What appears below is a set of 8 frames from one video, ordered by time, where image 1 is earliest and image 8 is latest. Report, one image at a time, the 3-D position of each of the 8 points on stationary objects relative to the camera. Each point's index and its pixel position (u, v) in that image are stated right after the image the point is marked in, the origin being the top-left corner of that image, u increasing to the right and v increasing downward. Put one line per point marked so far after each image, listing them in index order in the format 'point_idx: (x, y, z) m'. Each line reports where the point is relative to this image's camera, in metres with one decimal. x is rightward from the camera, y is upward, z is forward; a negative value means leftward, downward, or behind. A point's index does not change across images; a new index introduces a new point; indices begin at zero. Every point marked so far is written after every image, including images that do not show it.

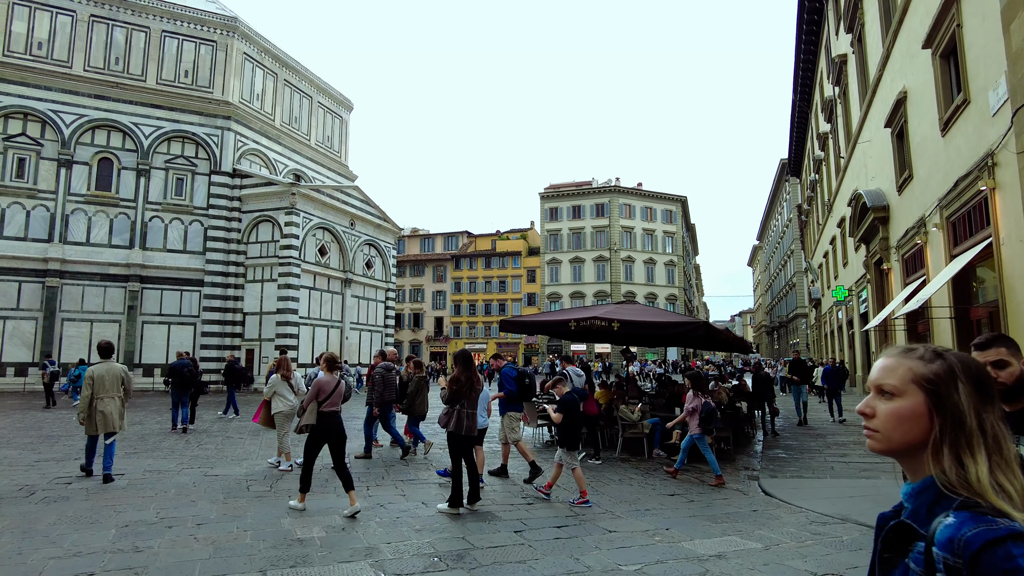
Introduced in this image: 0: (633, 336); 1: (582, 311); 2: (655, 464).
0: (+1.6, -0.6, +8.3) m
1: (+1.0, -0.3, +8.5) m
2: (+1.6, -2.0, +7.0) m
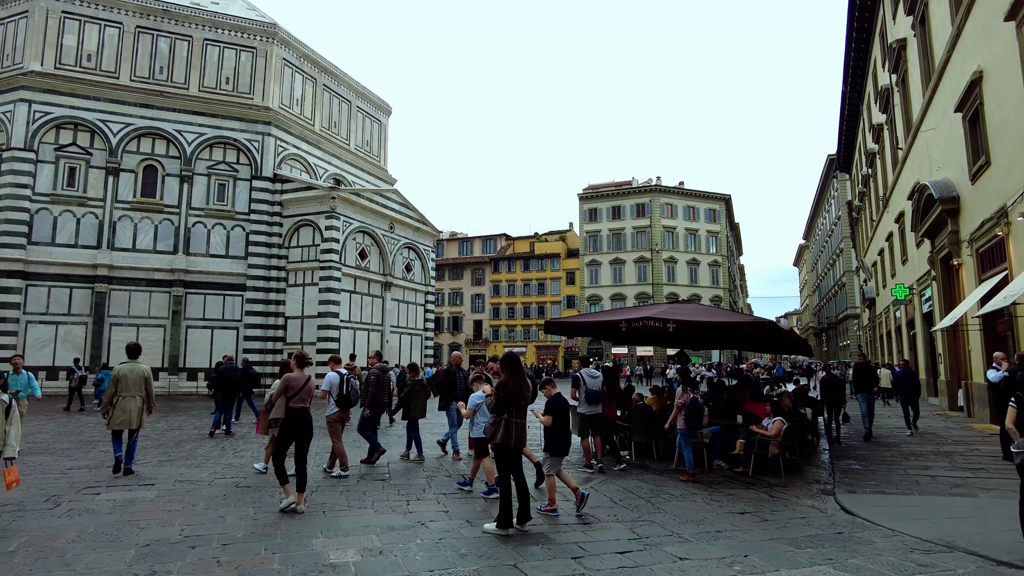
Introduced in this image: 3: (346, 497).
0: (+2.2, -0.6, +7.8) m
1: (+1.5, -0.3, +8.0) m
2: (+2.1, -1.9, +6.5) m
3: (-1.3, -1.7, +5.1) m
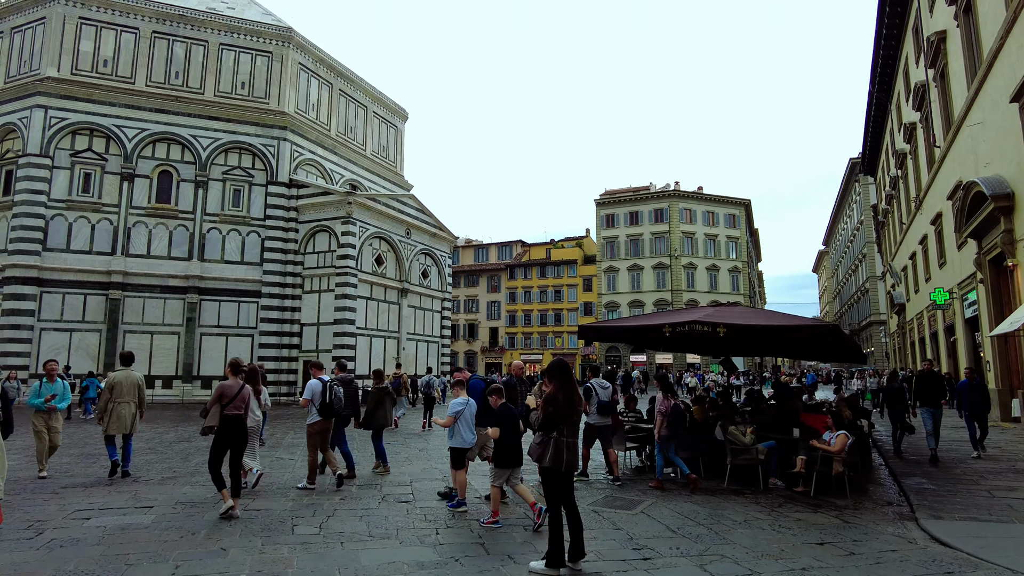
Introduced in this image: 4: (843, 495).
0: (+2.5, -0.6, +7.1) m
1: (+1.9, -0.3, +7.4) m
2: (+2.4, -1.9, +5.8) m
3: (-1.0, -1.7, +4.5) m
4: (+3.1, -2.0, +6.0) m
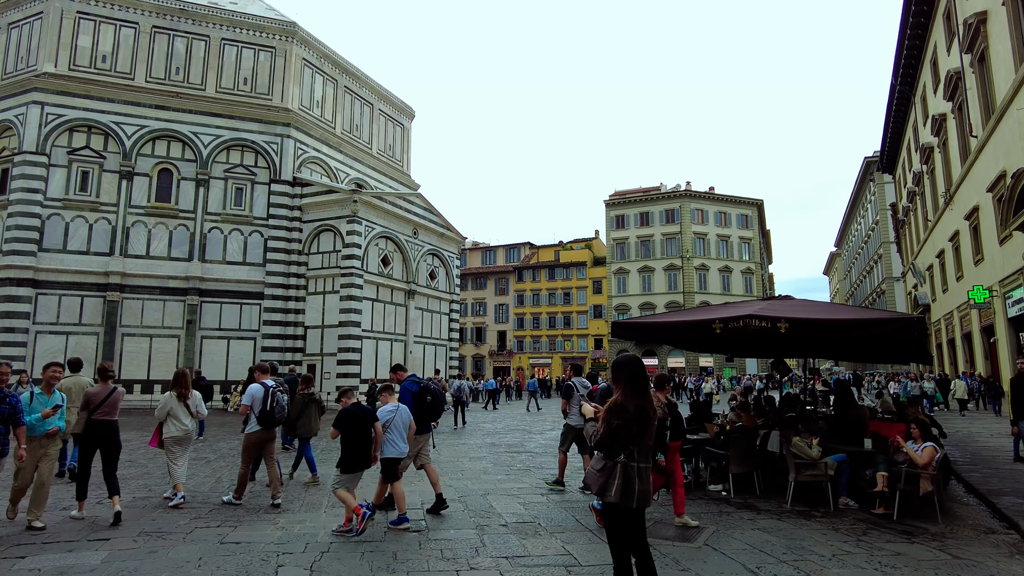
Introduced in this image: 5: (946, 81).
0: (+2.8, -0.5, +6.2) m
1: (+2.1, -0.2, +6.5) m
2: (+2.7, -1.8, +4.9) m
3: (-0.8, -1.6, +3.7) m
4: (+3.3, -1.8, +5.1) m
5: (+13.3, +6.3, +19.5) m
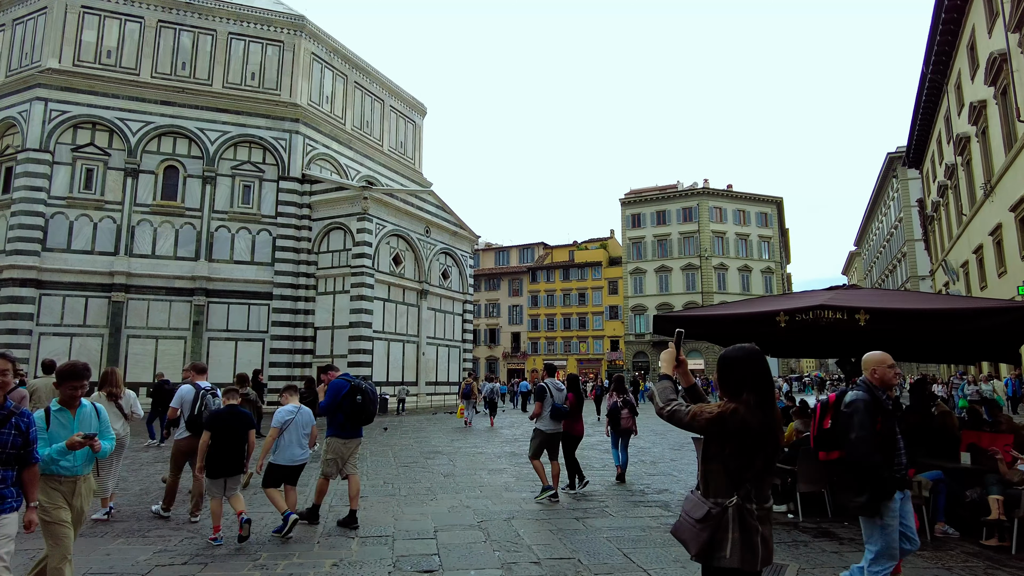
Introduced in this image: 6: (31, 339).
0: (+3.0, -0.4, +5.3) m
1: (+2.4, -0.1, +5.6) m
2: (+2.9, -1.7, +4.0) m
3: (-0.6, -1.5, +2.8) m
4: (+3.5, -1.7, +4.1) m
5: (+13.8, +6.4, +18.4) m
6: (-14.9, -1.6, +19.7) m
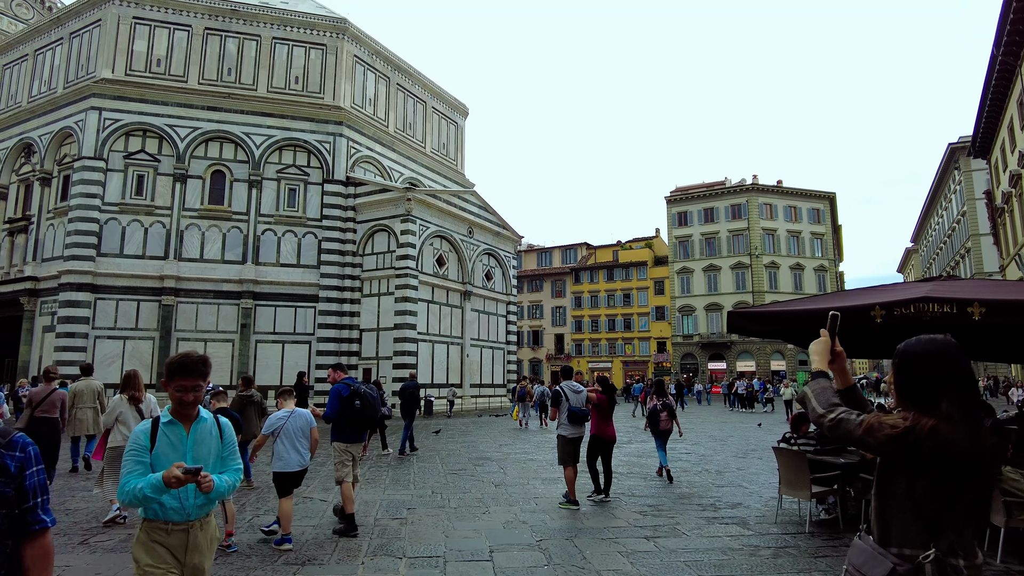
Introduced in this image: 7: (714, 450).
0: (+3.4, -0.3, +4.6) m
1: (+2.8, 0.0, +4.9) m
2: (+3.2, -1.6, +3.3) m
3: (-0.4, -1.4, +2.4) m
4: (+3.9, -1.6, +3.4) m
5: (+15.0, +6.6, +17.0) m
6: (-13.5, -1.7, +20.2) m
7: (+3.4, -2.8, +10.8) m
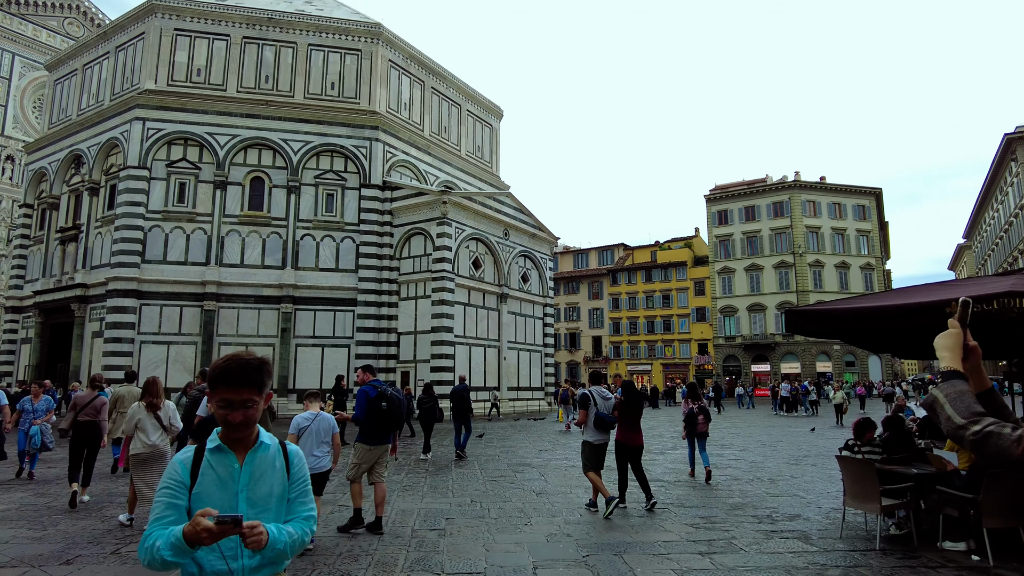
0: (+3.7, -0.3, +4.2) m
1: (+3.1, 0.0, +4.5) m
2: (+3.4, -1.6, +2.9) m
3: (-0.2, -1.4, +2.1) m
4: (+4.1, -1.6, +2.9) m
5: (+15.8, +6.7, +15.9) m
6: (-12.3, -1.9, +20.6) m
7: (+4.1, -2.7, +10.3) m
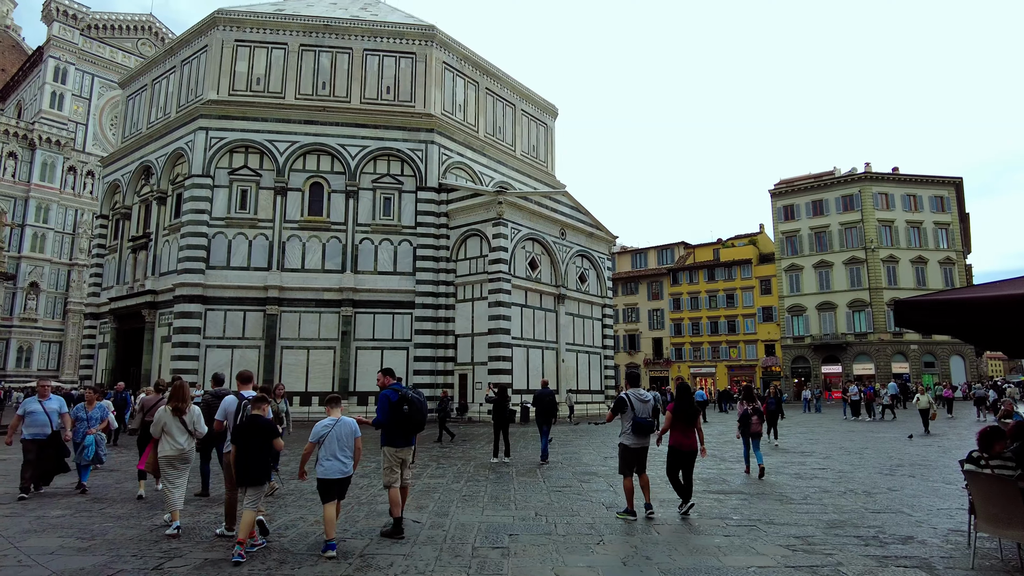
0: (+4.1, -0.2, +3.3) m
1: (+3.5, +0.1, +3.7) m
2: (+3.7, -1.5, +2.1) m
3: (+0.1, -1.3, +1.7) m
4: (+4.4, -1.5, +2.1) m
5: (+17.1, +7.0, +14.0) m
6: (-10.4, -2.1, +21.1) m
7: (+5.1, -2.6, +9.4) m
